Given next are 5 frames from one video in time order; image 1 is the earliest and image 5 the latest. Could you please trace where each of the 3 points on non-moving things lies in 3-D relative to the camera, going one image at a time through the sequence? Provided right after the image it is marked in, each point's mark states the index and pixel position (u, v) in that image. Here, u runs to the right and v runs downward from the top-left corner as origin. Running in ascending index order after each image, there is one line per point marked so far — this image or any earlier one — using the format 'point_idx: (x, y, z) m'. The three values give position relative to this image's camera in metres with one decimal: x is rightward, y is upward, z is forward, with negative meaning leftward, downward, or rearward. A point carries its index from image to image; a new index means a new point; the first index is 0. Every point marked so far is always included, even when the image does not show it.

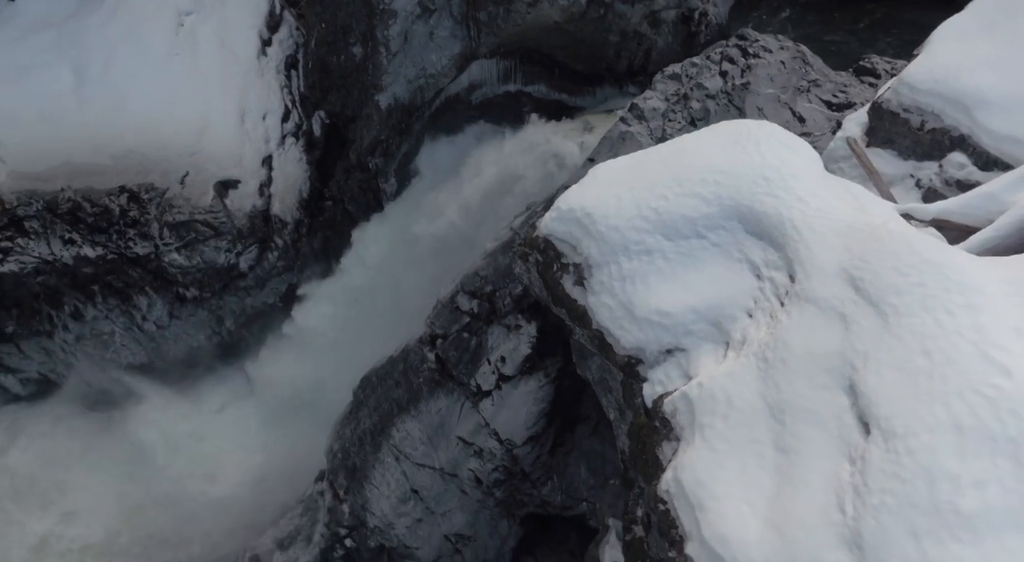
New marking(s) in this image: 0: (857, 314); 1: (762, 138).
0: (+1.4, -0.1, +2.7) m
1: (+1.3, +0.8, +3.6) m
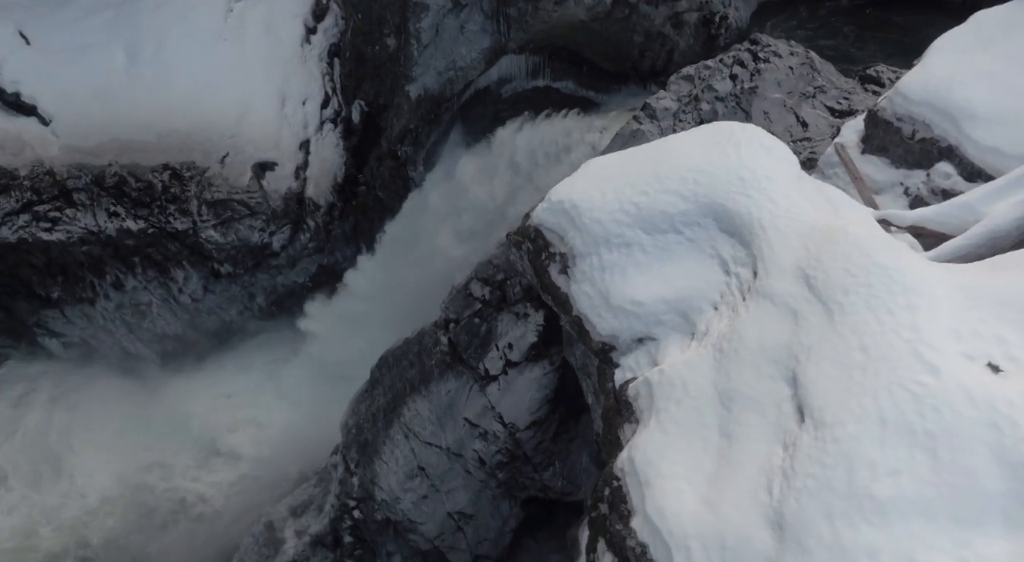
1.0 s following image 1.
0: (+1.3, -0.1, +2.9) m
1: (+1.3, +0.8, +3.7) m
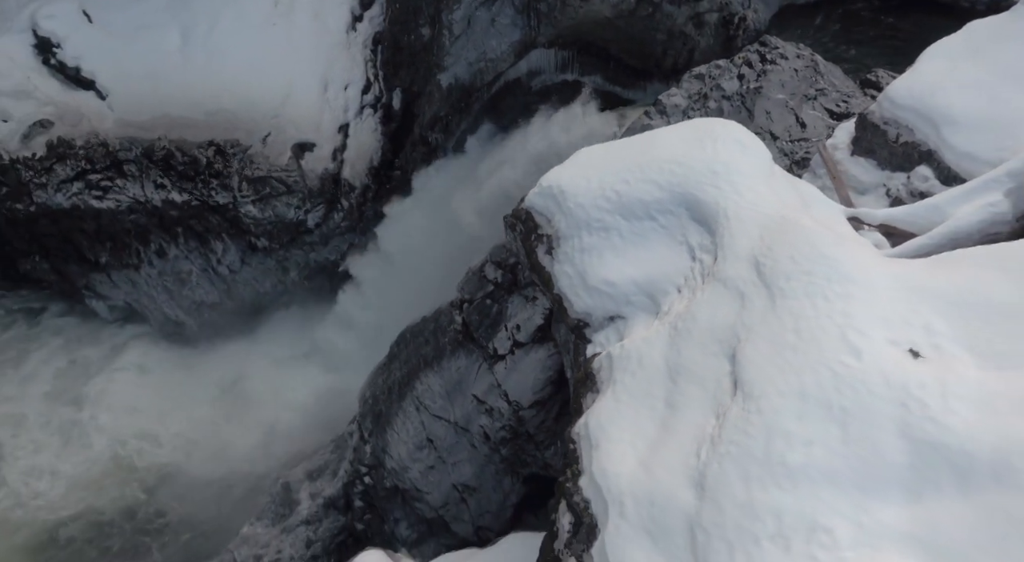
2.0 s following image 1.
0: (+1.1, -0.1, +3.1) m
1: (+1.2, +0.9, +3.9) m
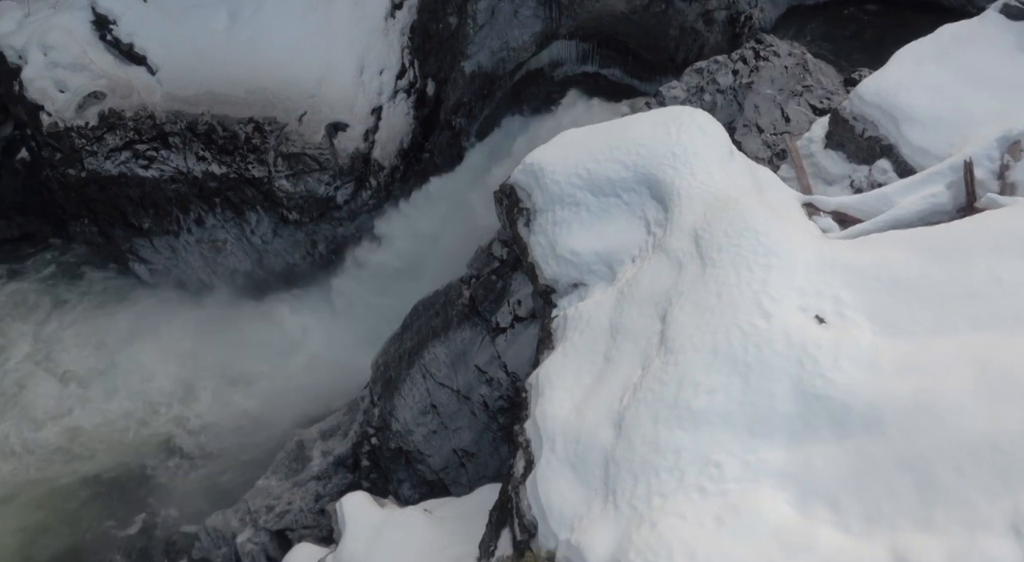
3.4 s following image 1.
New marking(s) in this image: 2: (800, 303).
0: (+0.9, +0.1, +3.5) m
1: (+1.1, +1.0, +4.3) m
2: (+1.4, -0.1, +3.1) m
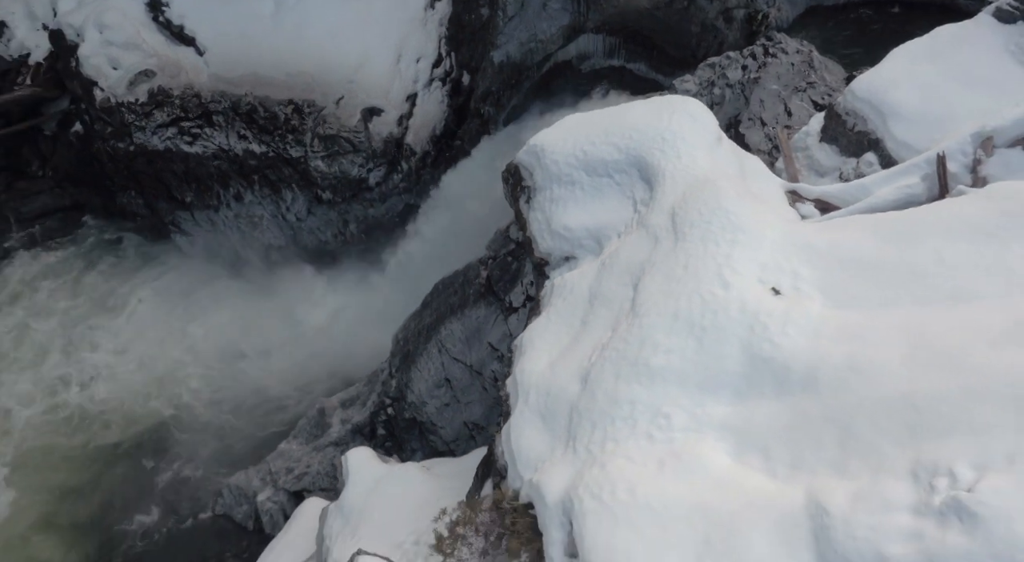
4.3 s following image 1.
0: (+0.9, +0.2, +3.8) m
1: (+1.1, +1.2, +4.5) m
2: (+1.3, 0.0, +3.4) m
